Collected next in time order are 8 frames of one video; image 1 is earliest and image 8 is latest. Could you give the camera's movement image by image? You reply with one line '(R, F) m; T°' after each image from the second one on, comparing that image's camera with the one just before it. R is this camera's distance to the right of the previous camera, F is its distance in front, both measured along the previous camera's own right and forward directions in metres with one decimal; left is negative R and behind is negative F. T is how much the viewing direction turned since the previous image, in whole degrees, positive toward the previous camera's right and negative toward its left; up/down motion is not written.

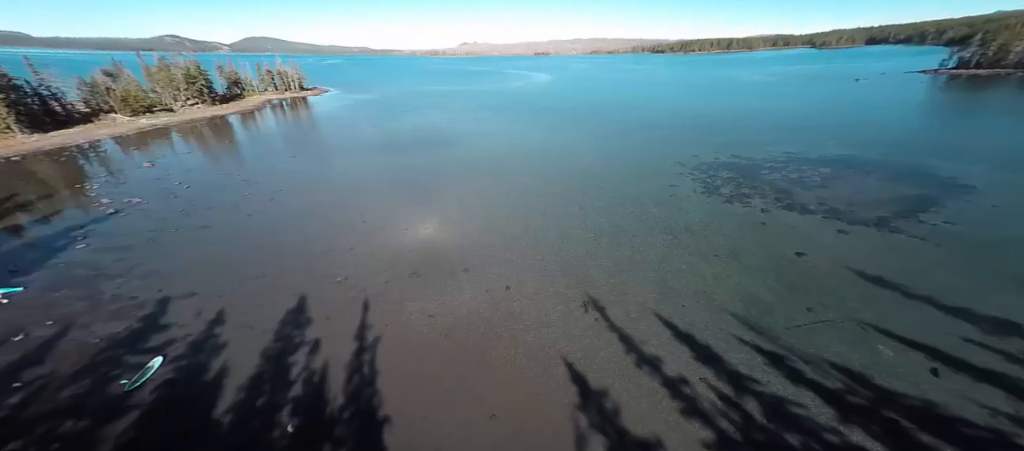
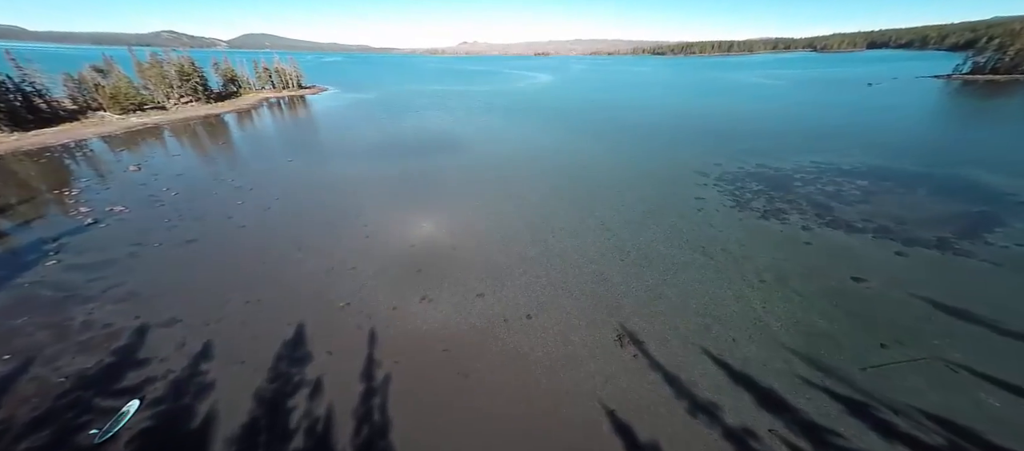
(-0.6, +0.8) m; 0°
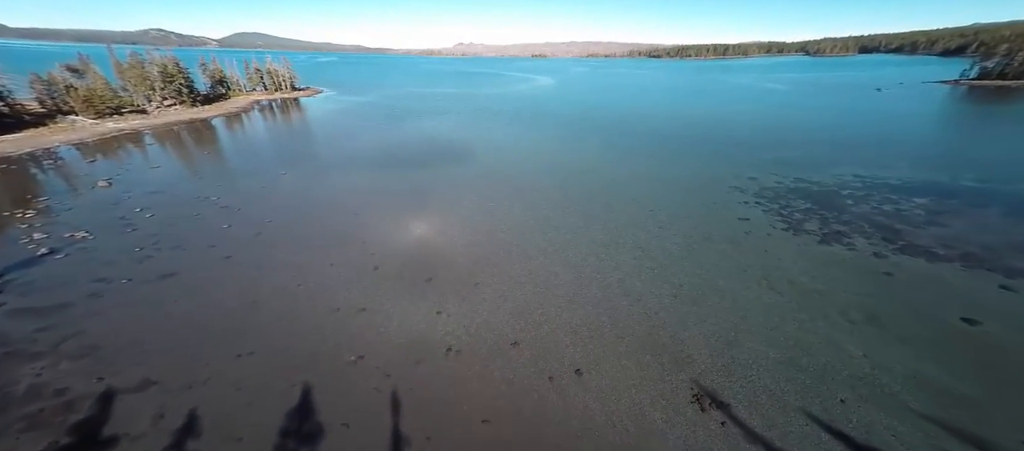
(-1.0, +1.2) m; +1°
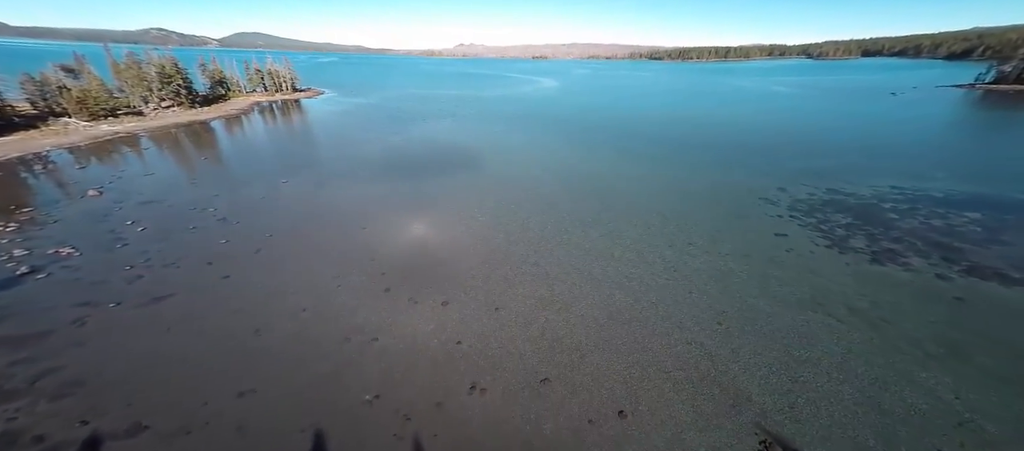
(-0.6, +0.7) m; 0°
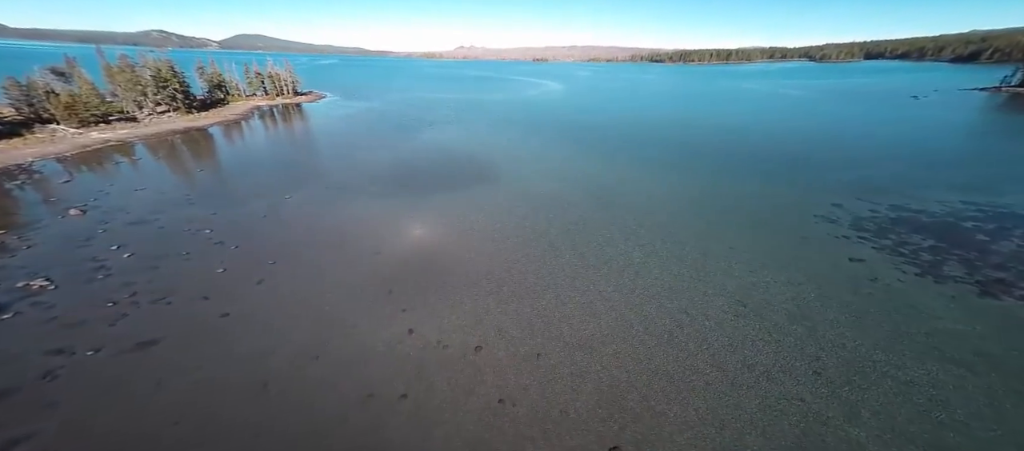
(-1.0, +1.1) m; 0°
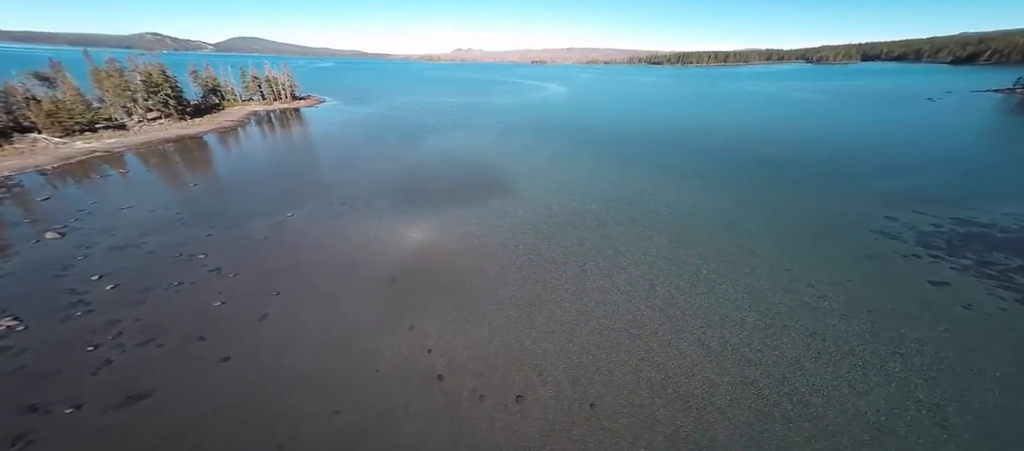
(-1.0, +1.0) m; +1°
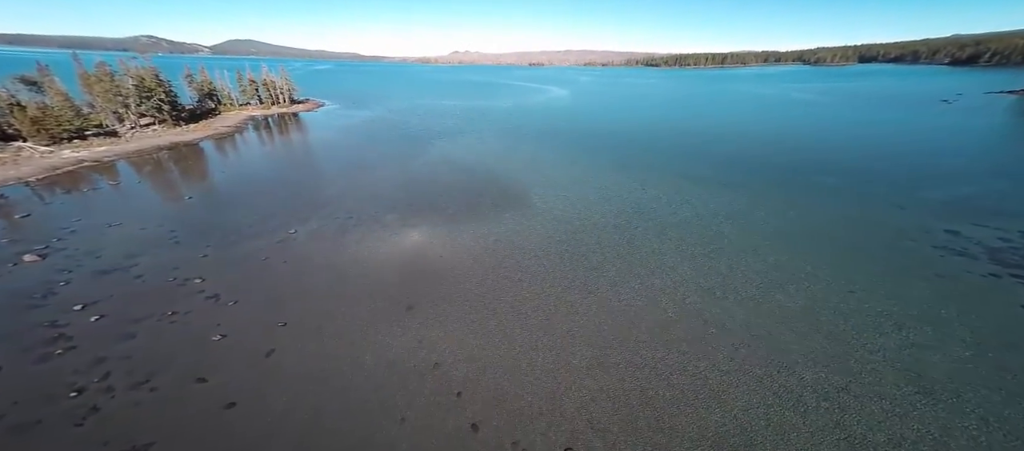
(-0.8, +0.8) m; +1°
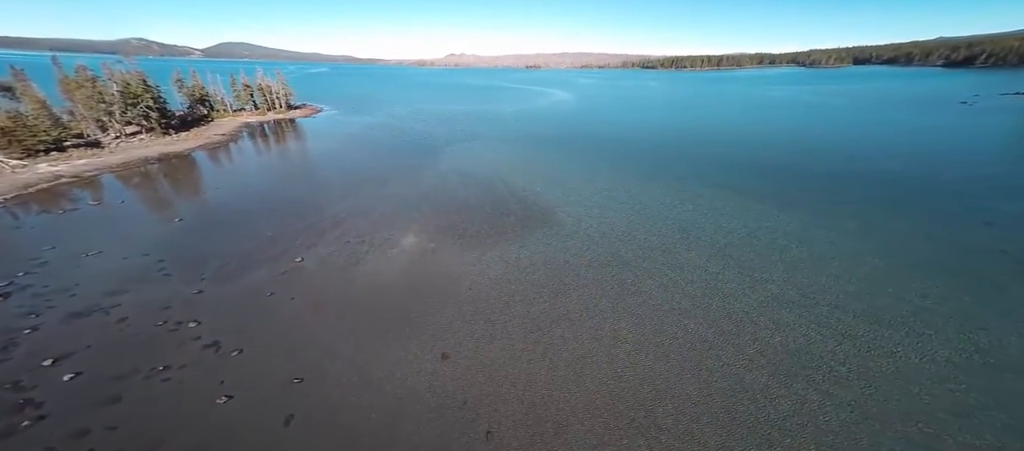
(-1.2, +1.2) m; +1°
